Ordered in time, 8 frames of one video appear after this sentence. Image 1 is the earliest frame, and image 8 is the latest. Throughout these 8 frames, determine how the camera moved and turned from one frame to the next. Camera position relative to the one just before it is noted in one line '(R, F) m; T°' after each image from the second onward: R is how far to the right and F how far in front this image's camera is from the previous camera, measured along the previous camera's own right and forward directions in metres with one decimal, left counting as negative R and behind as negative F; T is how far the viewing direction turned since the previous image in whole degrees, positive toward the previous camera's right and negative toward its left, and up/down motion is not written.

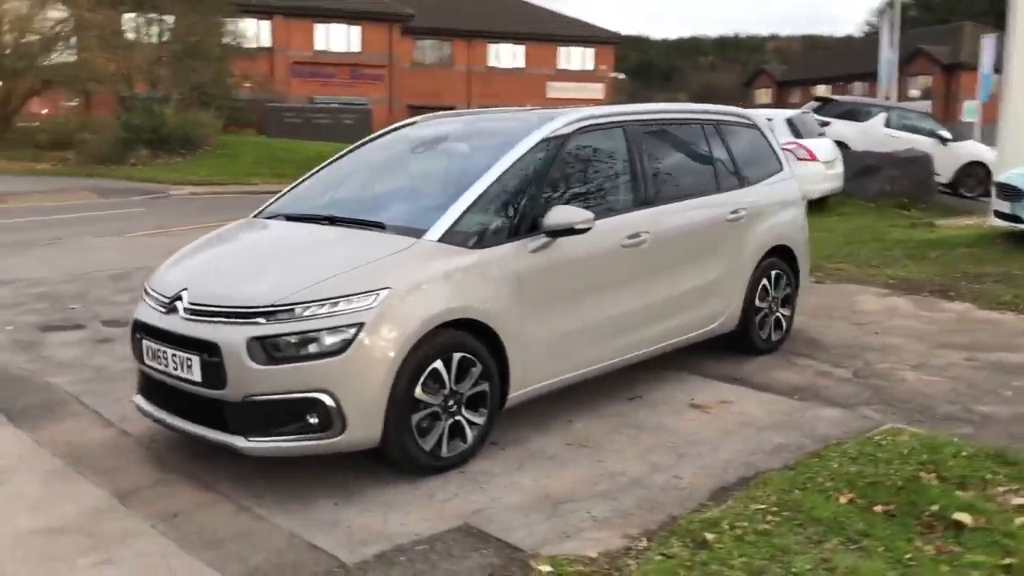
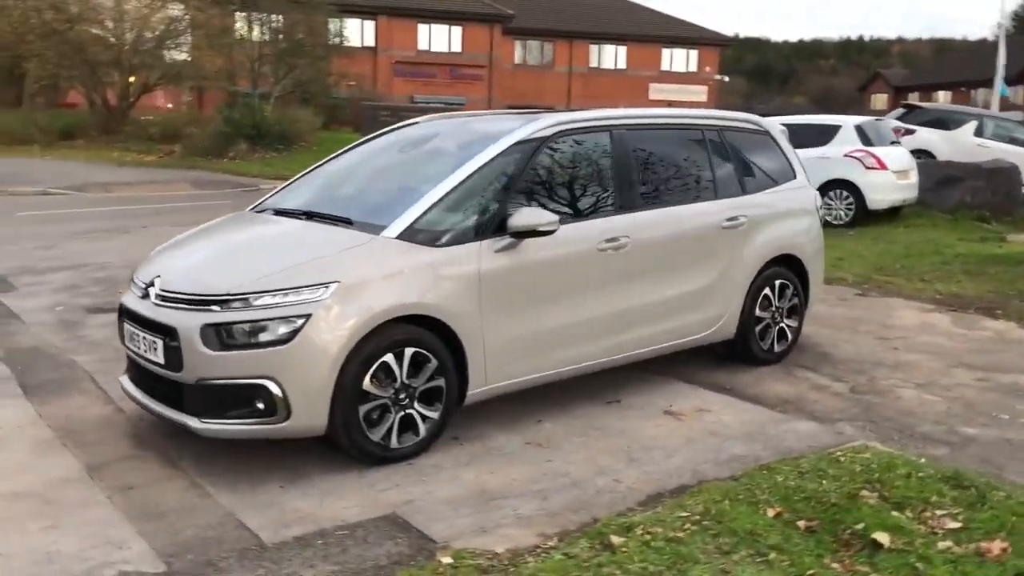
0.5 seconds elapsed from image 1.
(+0.7, 0.0) m; -6°
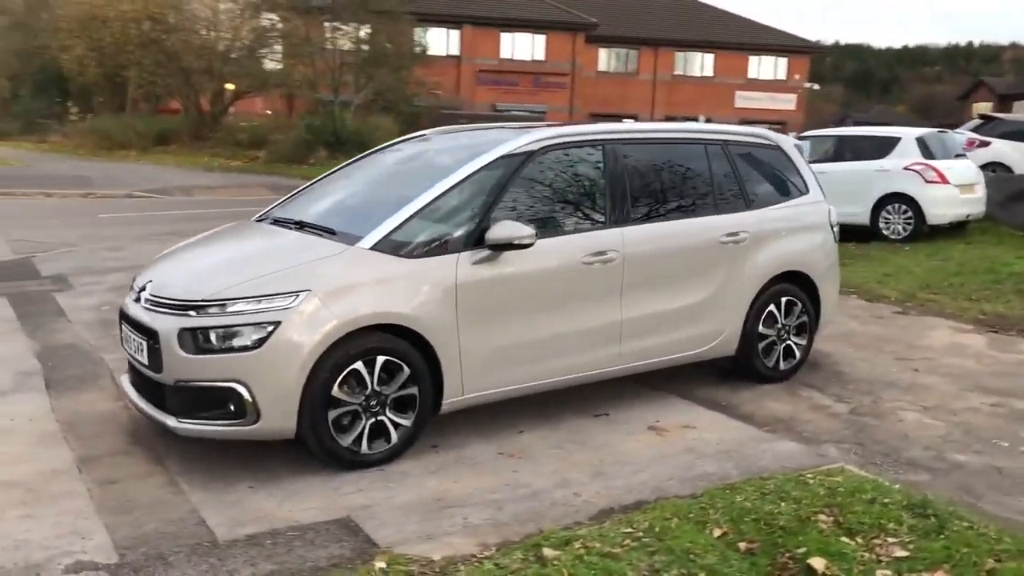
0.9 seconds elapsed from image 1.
(+0.6, 0.0) m; -5°
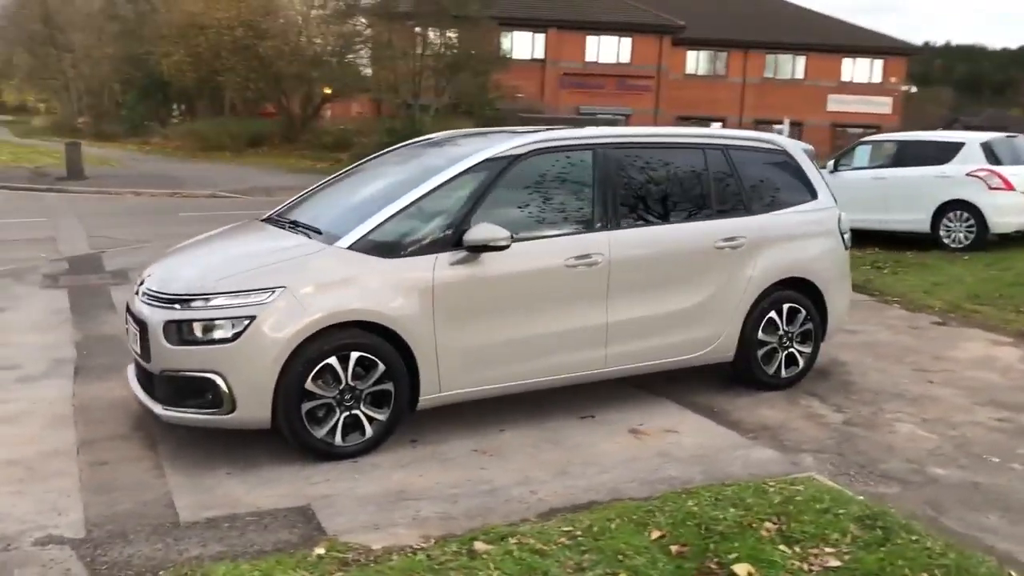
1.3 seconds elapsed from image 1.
(+0.6, -0.1) m; -6°
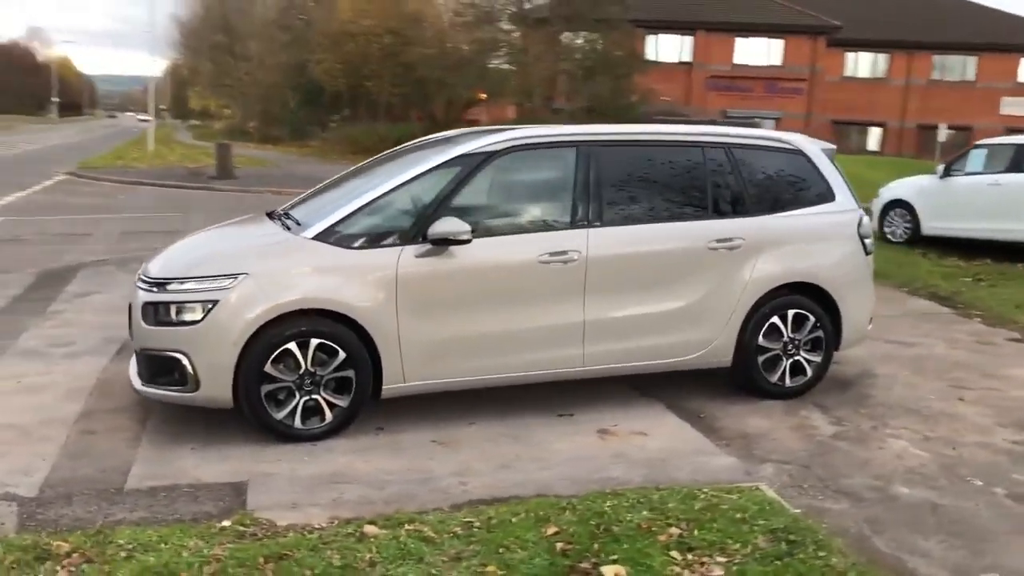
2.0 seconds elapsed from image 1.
(+1.1, +0.1) m; -10°
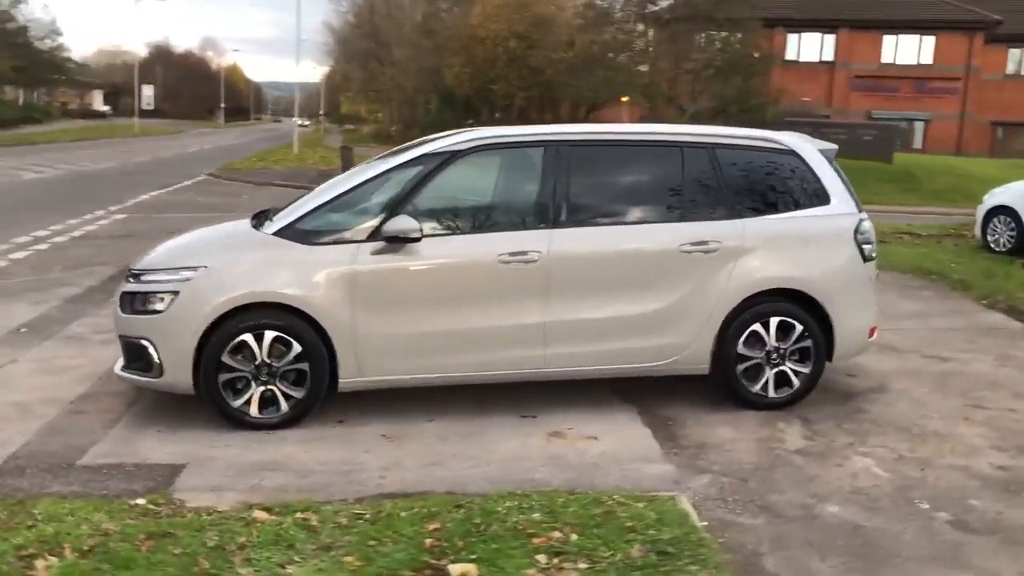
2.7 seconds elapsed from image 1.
(+1.1, +0.1) m; -9°
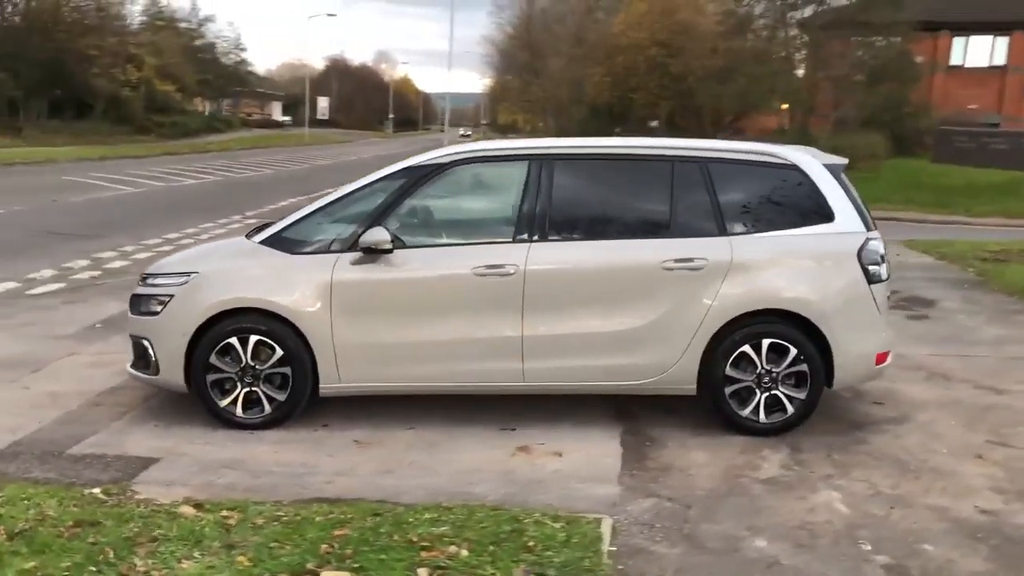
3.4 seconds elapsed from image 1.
(+1.0, +0.1) m; -10°
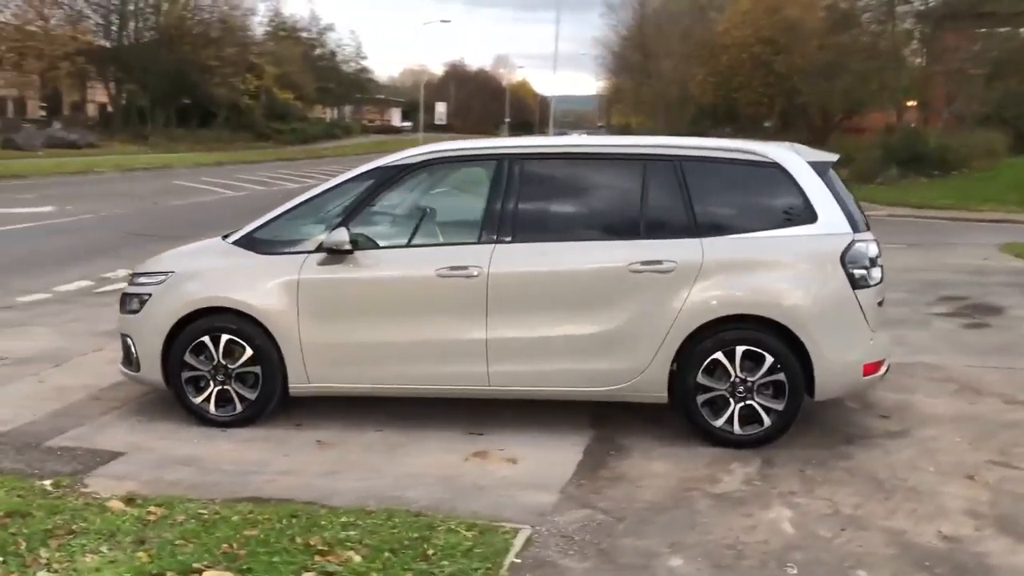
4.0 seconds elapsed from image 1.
(+0.9, +0.2) m; -7°
